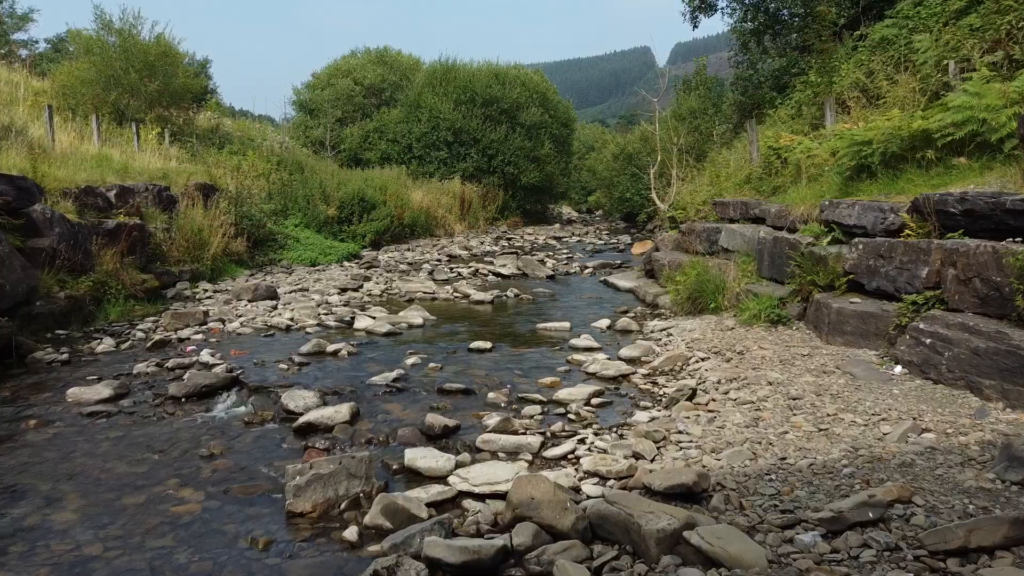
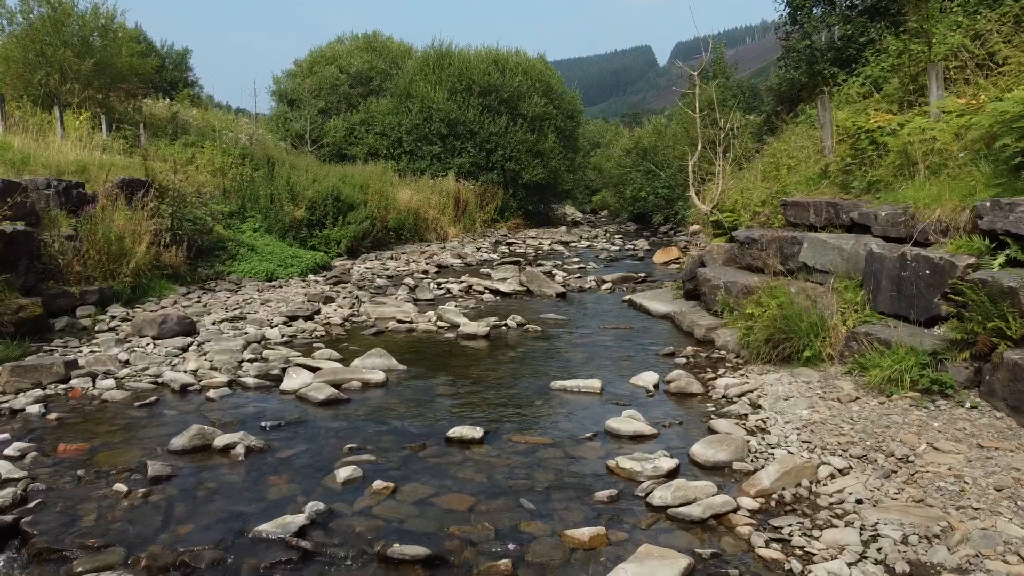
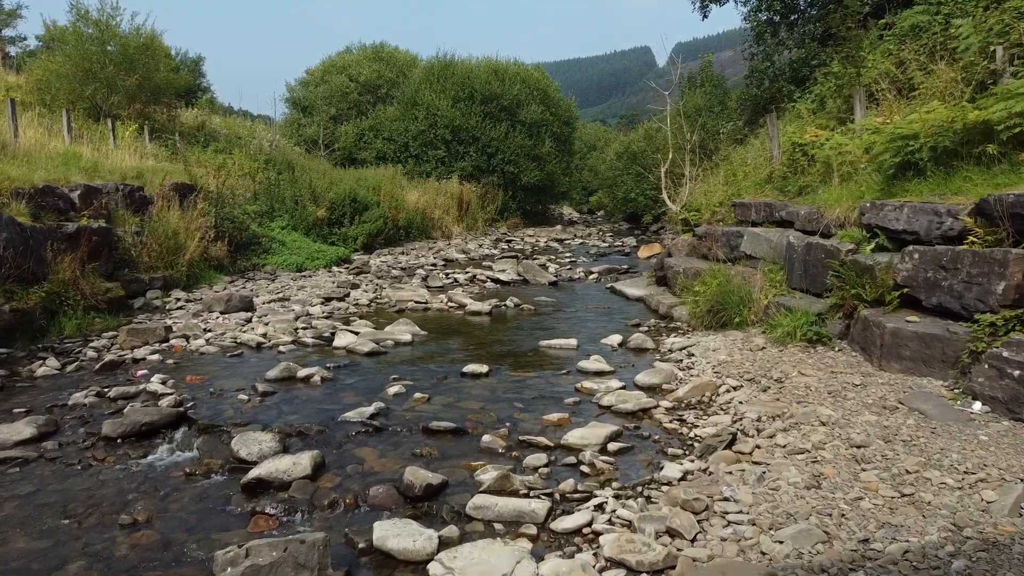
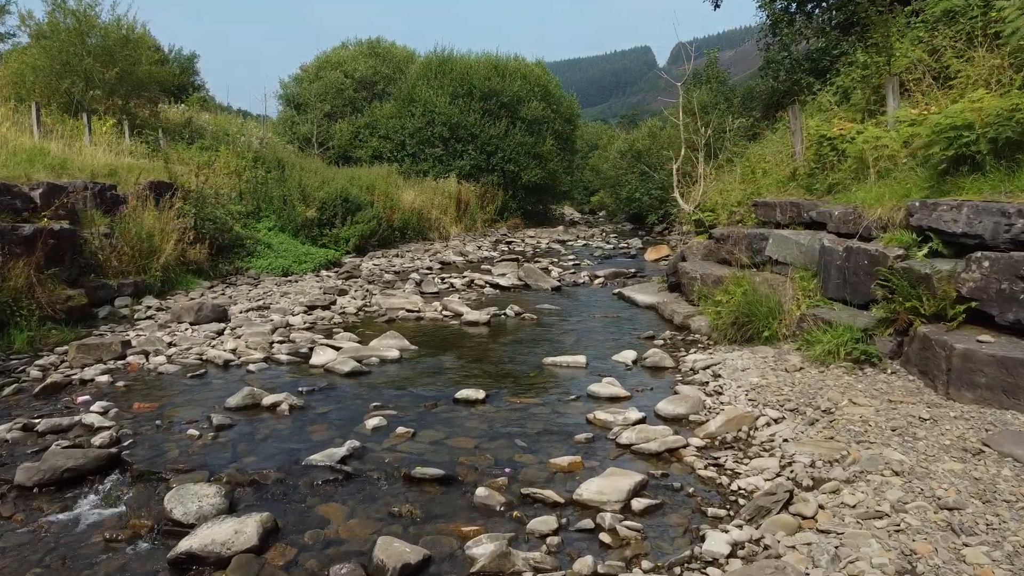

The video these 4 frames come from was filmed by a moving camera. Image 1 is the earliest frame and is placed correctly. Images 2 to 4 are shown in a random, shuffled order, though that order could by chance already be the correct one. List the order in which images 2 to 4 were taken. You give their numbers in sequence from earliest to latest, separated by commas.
3, 4, 2
